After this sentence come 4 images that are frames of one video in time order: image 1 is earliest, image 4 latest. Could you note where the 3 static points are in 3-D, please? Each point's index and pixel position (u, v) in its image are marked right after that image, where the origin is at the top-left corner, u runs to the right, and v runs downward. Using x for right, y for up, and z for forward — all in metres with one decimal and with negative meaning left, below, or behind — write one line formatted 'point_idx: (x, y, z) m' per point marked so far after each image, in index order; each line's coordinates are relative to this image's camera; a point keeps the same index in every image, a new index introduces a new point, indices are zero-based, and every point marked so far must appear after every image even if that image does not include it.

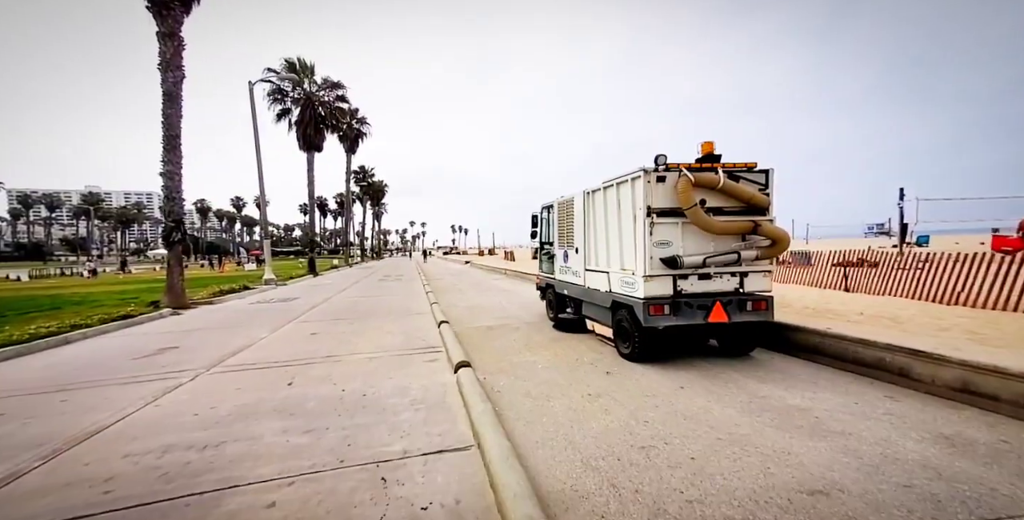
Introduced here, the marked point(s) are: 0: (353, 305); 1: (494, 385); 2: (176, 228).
0: (-5.5, -1.5, +13.6) m
1: (-0.2, -1.5, +4.9) m
2: (-10.5, +1.0, +12.8) m
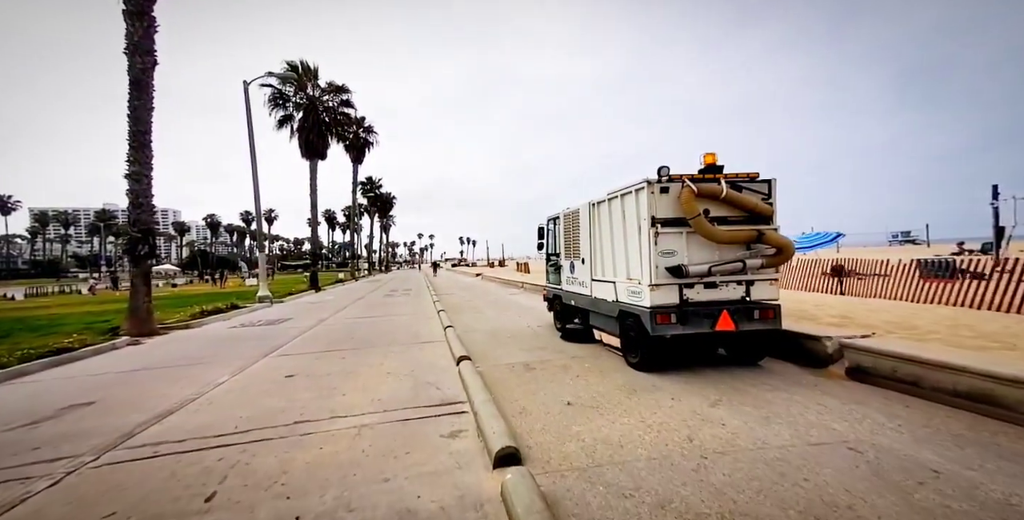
0: (-4.7, -1.9, +11.5) m
1: (+0.4, -1.6, +2.6) m
2: (-9.8, +0.5, +10.9) m
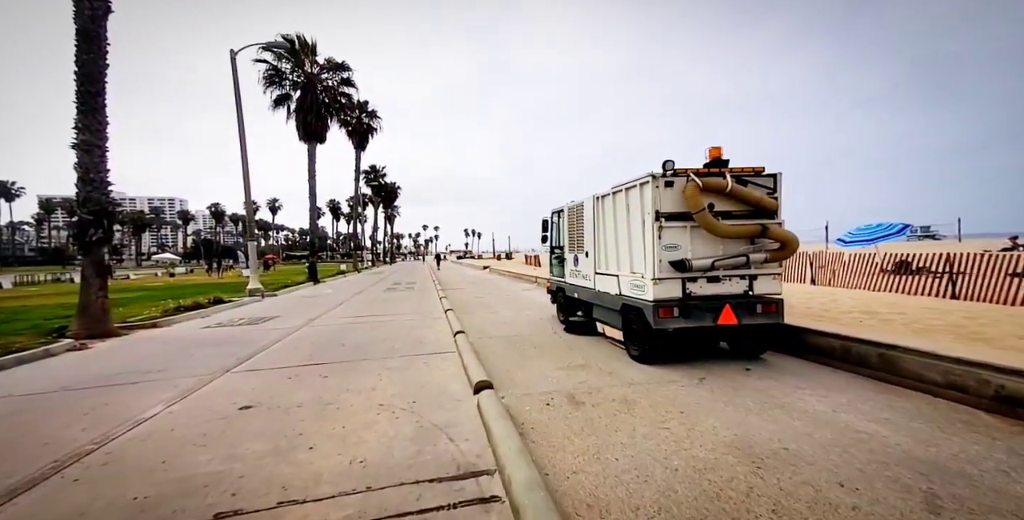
0: (-4.2, -1.7, +9.8) m
1: (+0.8, -1.6, +0.8) m
2: (-9.3, +0.8, +9.1) m
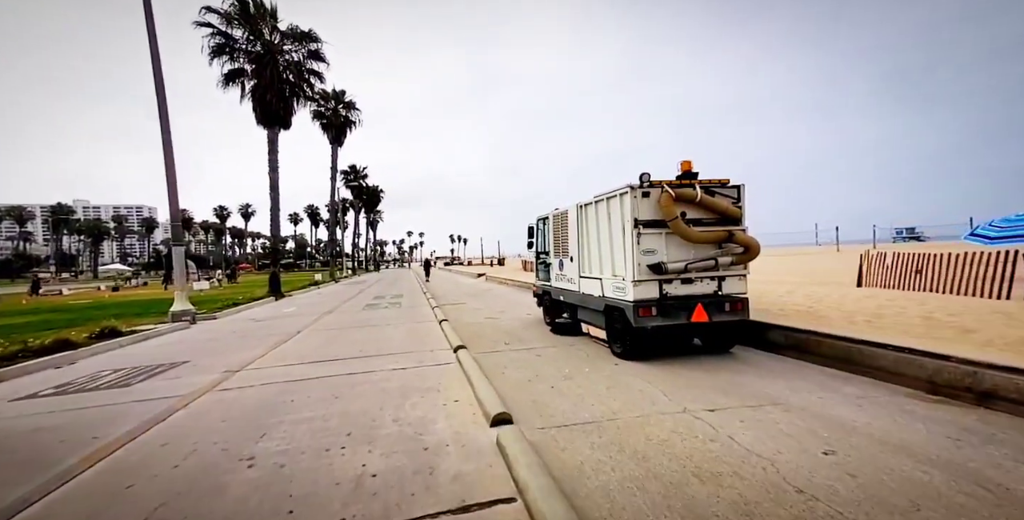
0: (-3.3, -1.9, +5.3) m
1: (+2.0, -1.6, -3.4) m
2: (-8.4, +0.6, +4.5) m
